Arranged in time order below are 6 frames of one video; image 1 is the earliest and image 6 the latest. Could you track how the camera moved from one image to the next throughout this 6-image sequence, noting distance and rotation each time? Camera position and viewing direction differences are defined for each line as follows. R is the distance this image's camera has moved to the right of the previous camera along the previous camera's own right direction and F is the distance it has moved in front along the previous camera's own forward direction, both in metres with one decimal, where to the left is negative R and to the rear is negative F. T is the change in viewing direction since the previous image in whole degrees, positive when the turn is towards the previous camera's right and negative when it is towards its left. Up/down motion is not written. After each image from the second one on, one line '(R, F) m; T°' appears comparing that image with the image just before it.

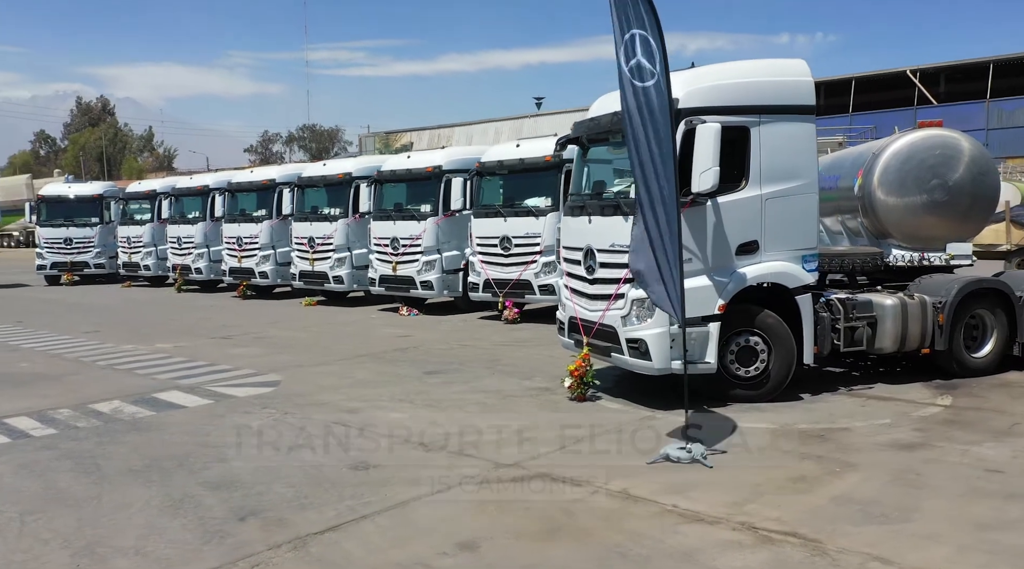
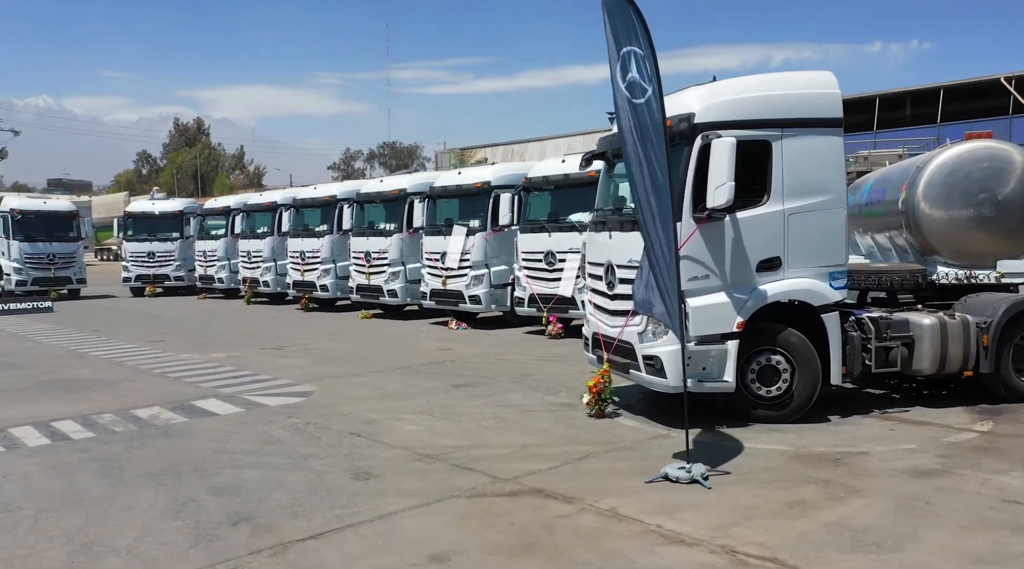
(+0.6, 0.0) m; -6°
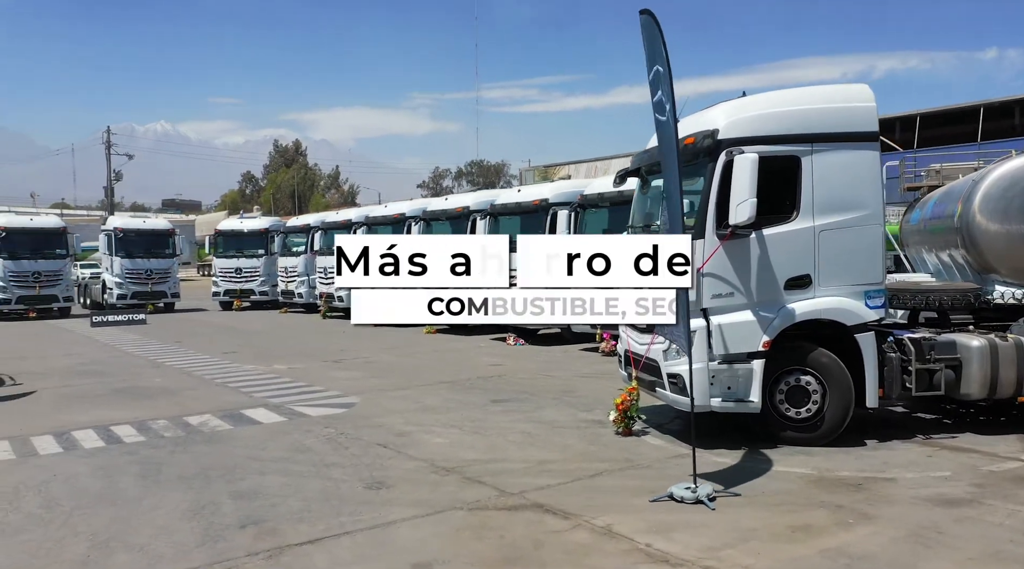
(+0.6, -0.1) m; -6°
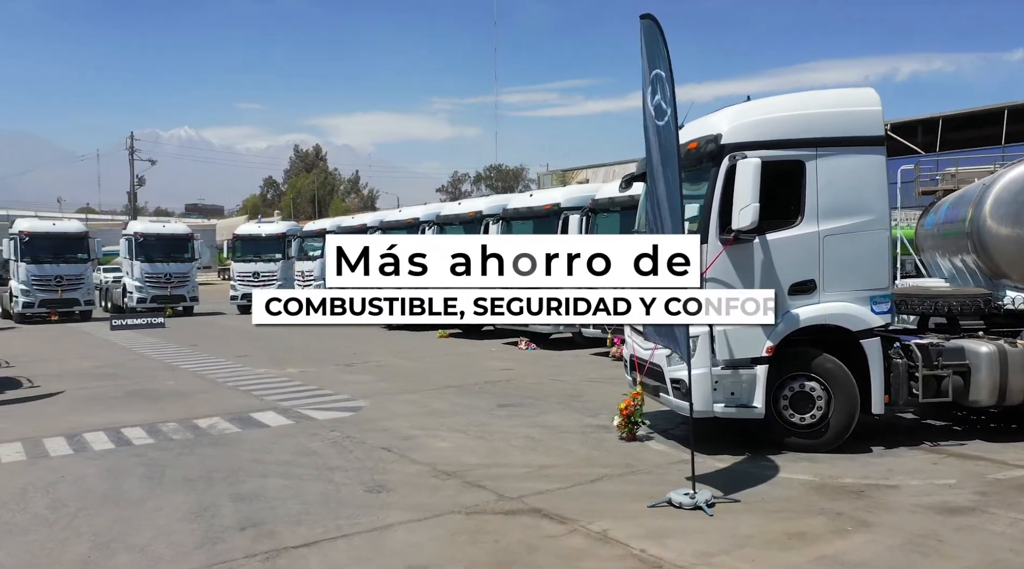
(+0.1, 0.0) m; -1°
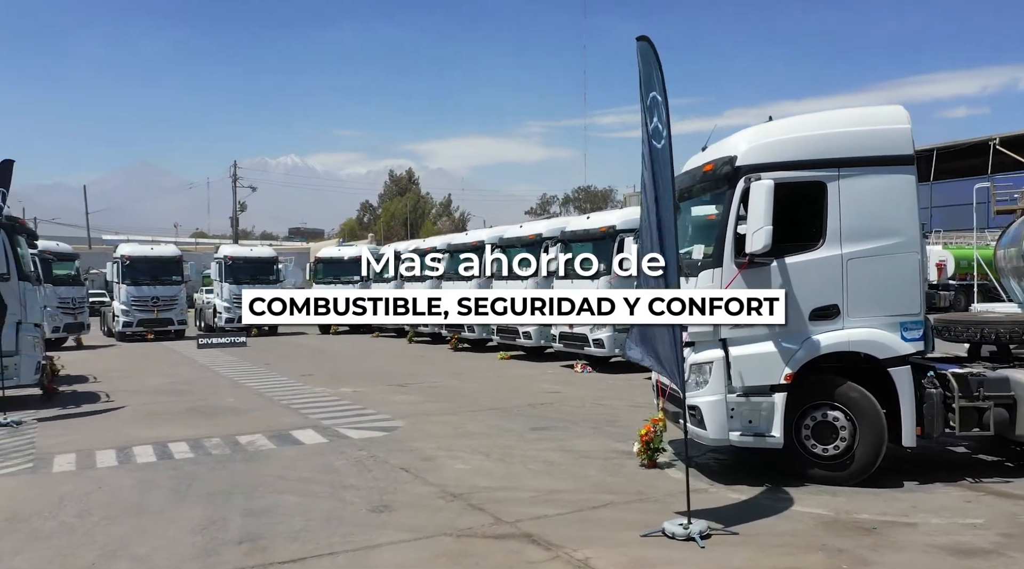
(+0.7, 0.0) m; -6°
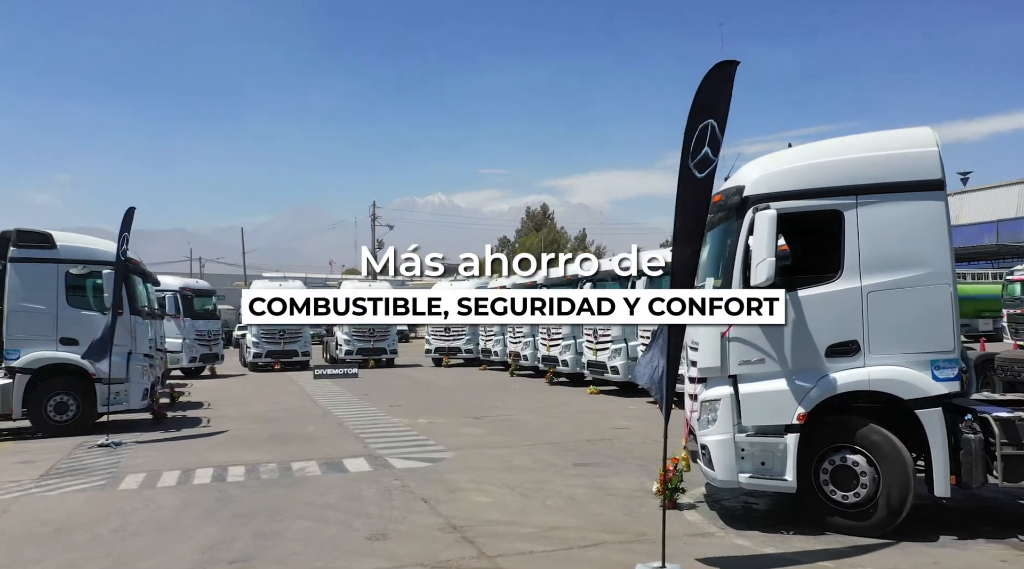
(+1.1, 0.0) m; -10°
